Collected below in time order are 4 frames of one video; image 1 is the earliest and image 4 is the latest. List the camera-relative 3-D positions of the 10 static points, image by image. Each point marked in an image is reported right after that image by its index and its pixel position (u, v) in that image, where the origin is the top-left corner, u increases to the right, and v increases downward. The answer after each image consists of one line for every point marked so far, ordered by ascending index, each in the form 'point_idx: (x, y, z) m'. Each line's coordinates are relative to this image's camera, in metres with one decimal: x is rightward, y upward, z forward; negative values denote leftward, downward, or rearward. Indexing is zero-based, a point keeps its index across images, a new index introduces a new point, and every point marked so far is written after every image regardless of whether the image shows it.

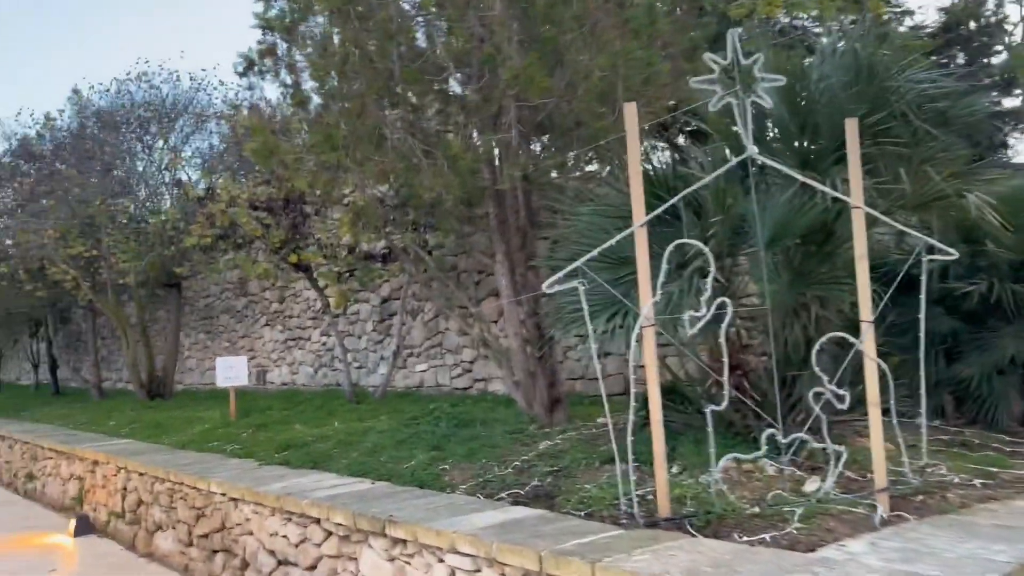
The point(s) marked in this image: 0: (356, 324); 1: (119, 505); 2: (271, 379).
0: (-2.6, -0.6, +13.1) m
1: (-4.1, -2.3, +8.3) m
2: (-4.4, -1.7, +14.6) m
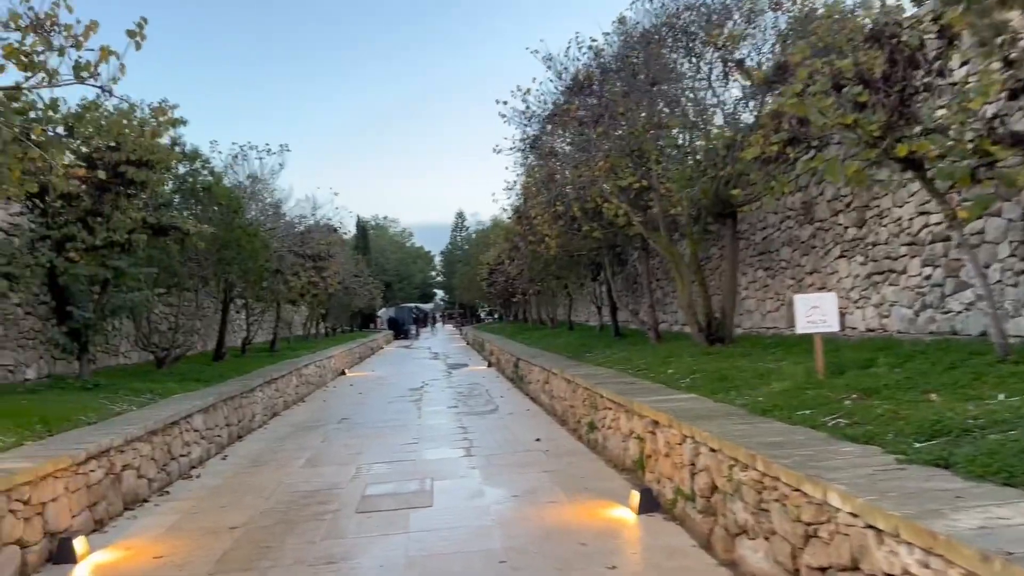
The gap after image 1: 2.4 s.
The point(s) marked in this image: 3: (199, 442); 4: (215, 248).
0: (+5.4, +0.5, +9.1) m
1: (+1.4, -1.6, +6.3) m
2: (+5.0, -0.5, +11.5) m
3: (-3.9, -1.9, +9.9) m
4: (-5.4, +0.7, +14.4) m
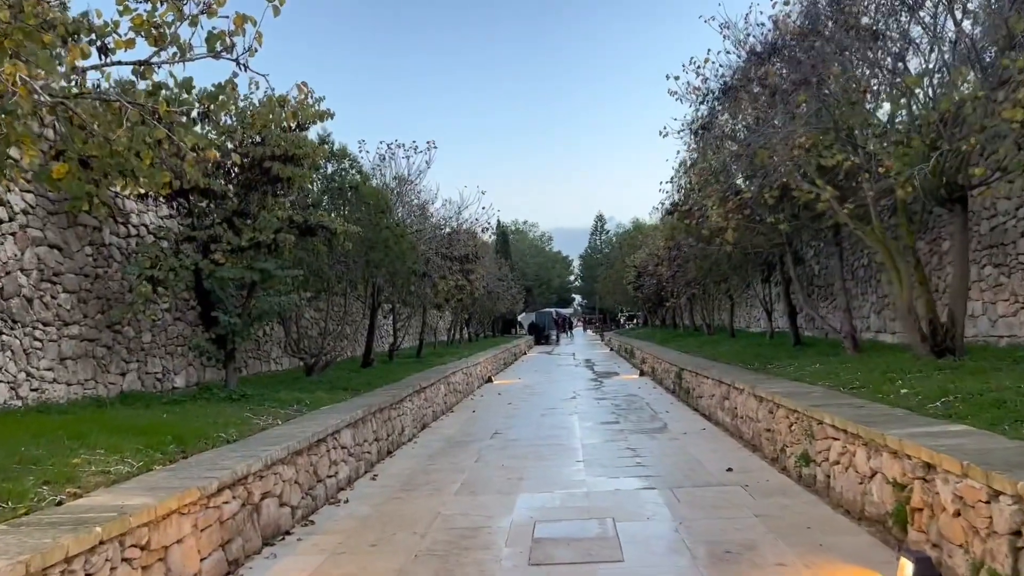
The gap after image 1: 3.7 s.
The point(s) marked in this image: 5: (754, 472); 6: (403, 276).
0: (+7.2, +0.5, +6.6) m
1: (+2.8, -1.6, +4.6) m
2: (+7.1, -0.5, +9.1) m
3: (-1.9, -2.0, +9.0) m
4: (-2.6, +0.6, +13.6) m
5: (+2.6, -2.0, +8.6) m
6: (-2.1, +0.2, +15.3) m
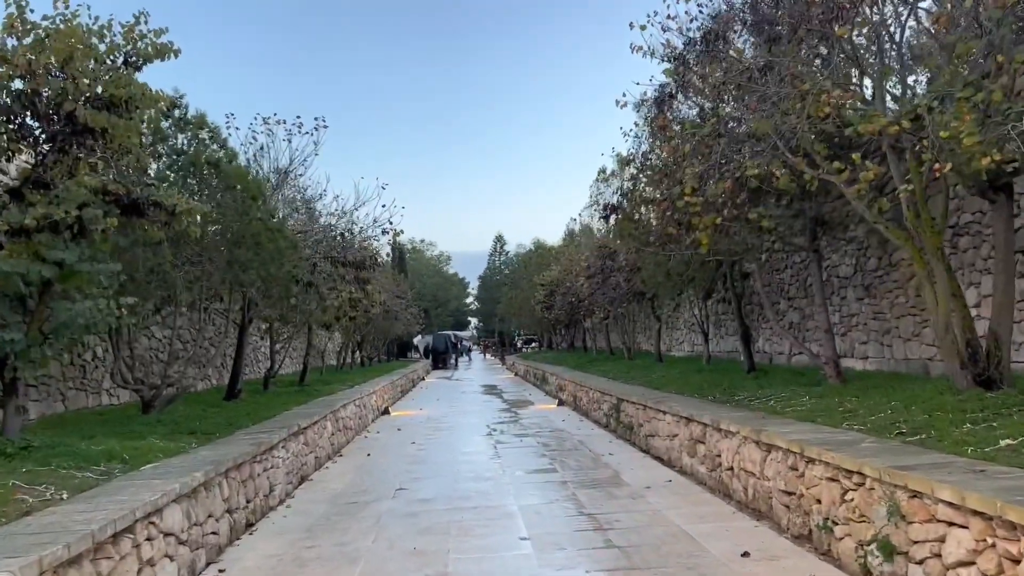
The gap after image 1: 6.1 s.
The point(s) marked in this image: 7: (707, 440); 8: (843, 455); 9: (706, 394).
0: (+6.8, +0.5, +4.7) m
1: (+2.7, -1.5, +2.1) m
2: (+6.5, -0.6, +7.1) m
3: (-2.5, -2.0, +5.8) m
4: (-3.8, +0.5, +10.4) m
5: (+2.0, -2.0, +6.0) m
6: (-3.6, +0.1, +12.1) m
7: (+2.2, -1.7, +8.8) m
8: (+2.4, -1.2, +6.0) m
9: (+2.9, -1.5, +11.5) m
